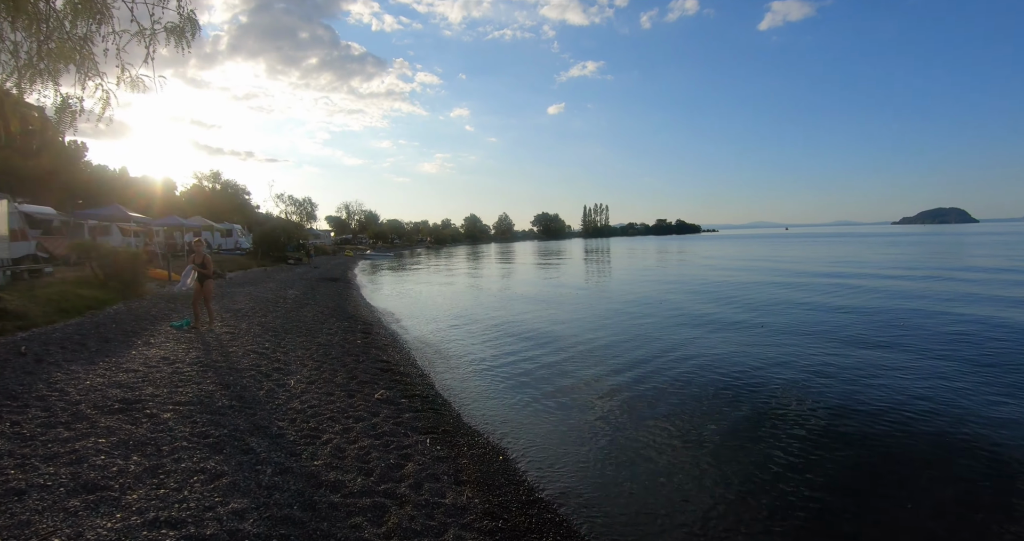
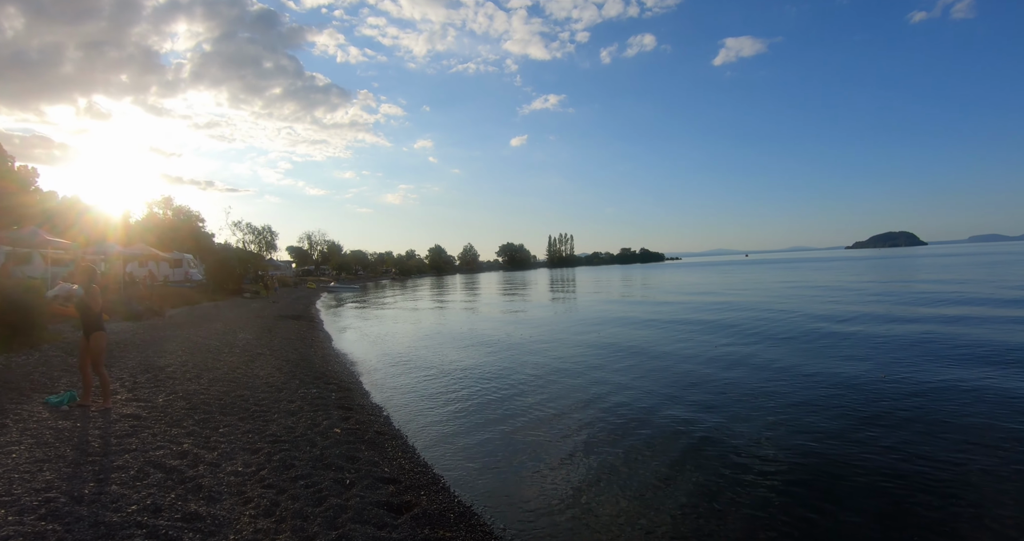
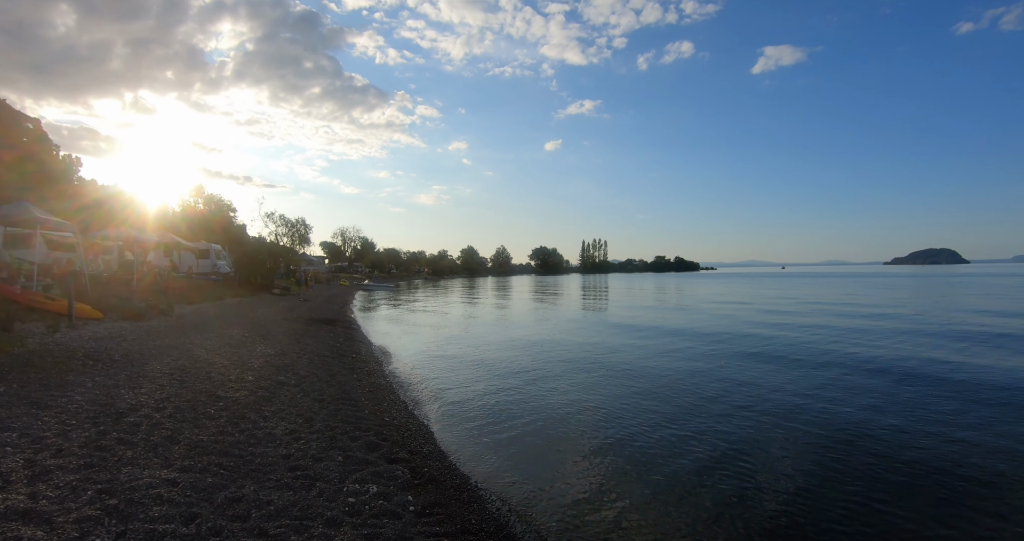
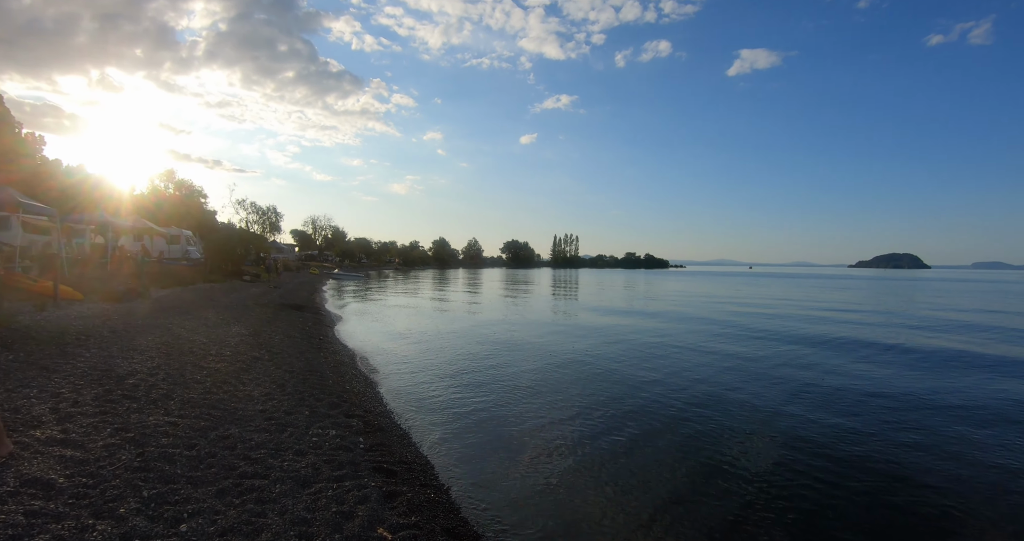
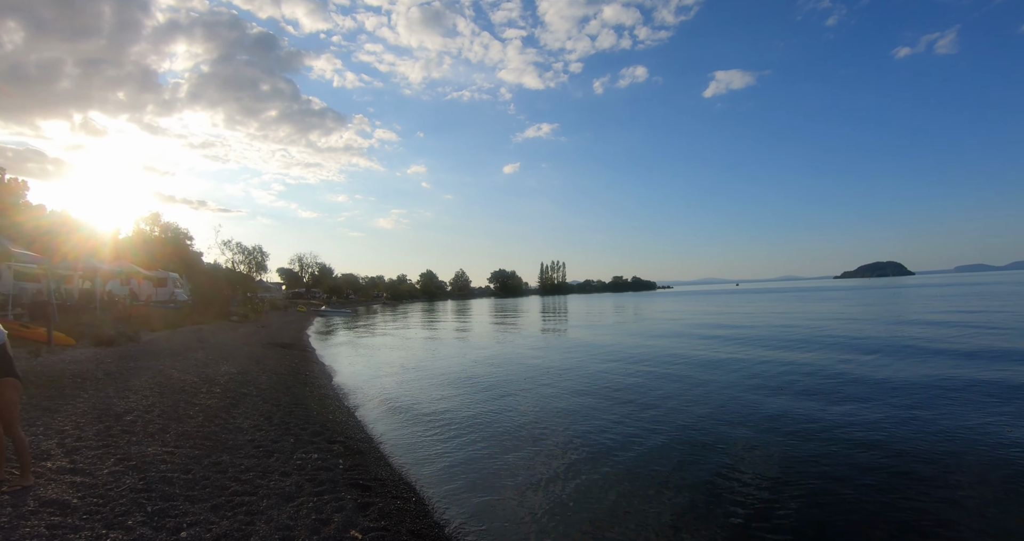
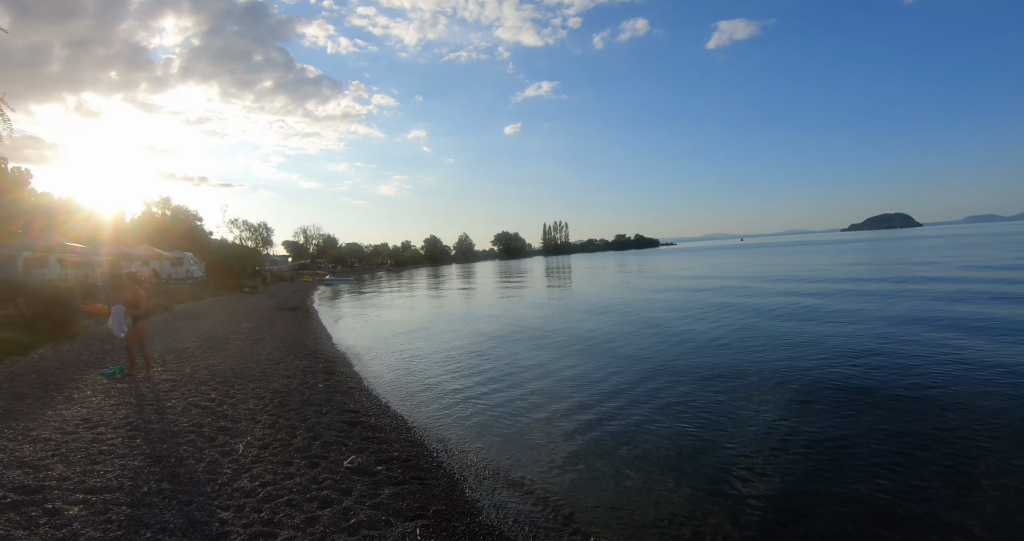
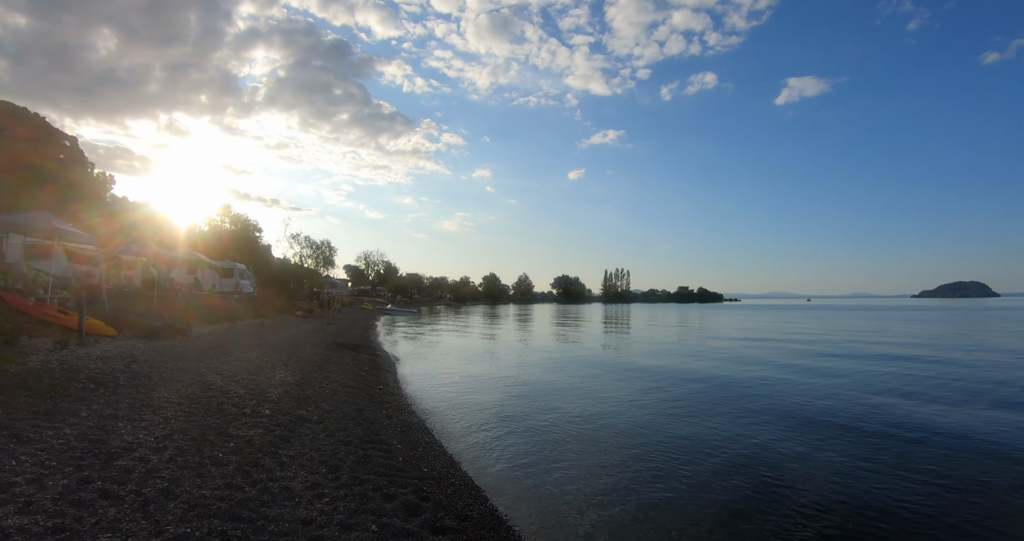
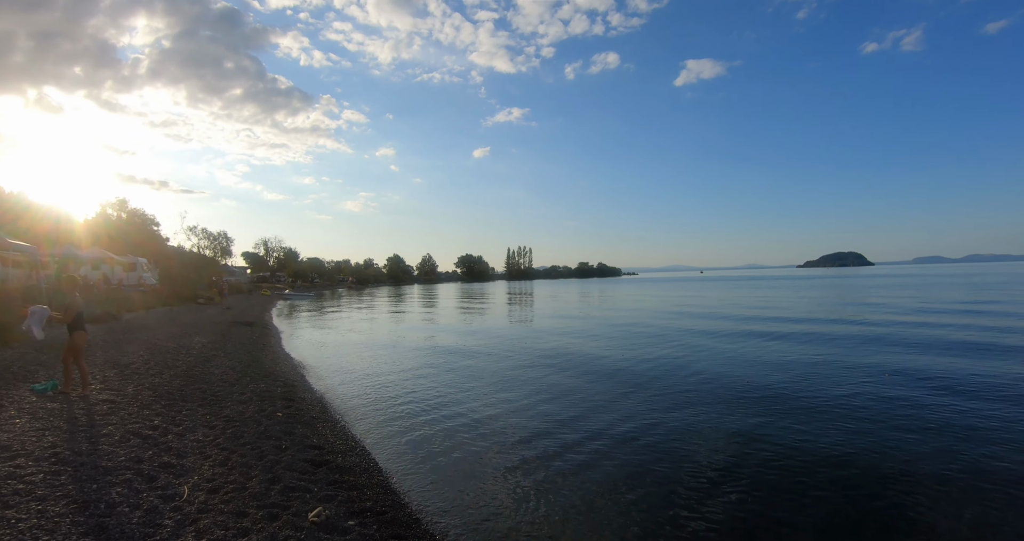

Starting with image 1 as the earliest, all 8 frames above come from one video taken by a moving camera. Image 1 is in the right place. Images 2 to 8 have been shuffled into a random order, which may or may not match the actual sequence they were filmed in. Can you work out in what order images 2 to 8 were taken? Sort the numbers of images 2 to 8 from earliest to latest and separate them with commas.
6, 8, 2, 5, 4, 3, 7
